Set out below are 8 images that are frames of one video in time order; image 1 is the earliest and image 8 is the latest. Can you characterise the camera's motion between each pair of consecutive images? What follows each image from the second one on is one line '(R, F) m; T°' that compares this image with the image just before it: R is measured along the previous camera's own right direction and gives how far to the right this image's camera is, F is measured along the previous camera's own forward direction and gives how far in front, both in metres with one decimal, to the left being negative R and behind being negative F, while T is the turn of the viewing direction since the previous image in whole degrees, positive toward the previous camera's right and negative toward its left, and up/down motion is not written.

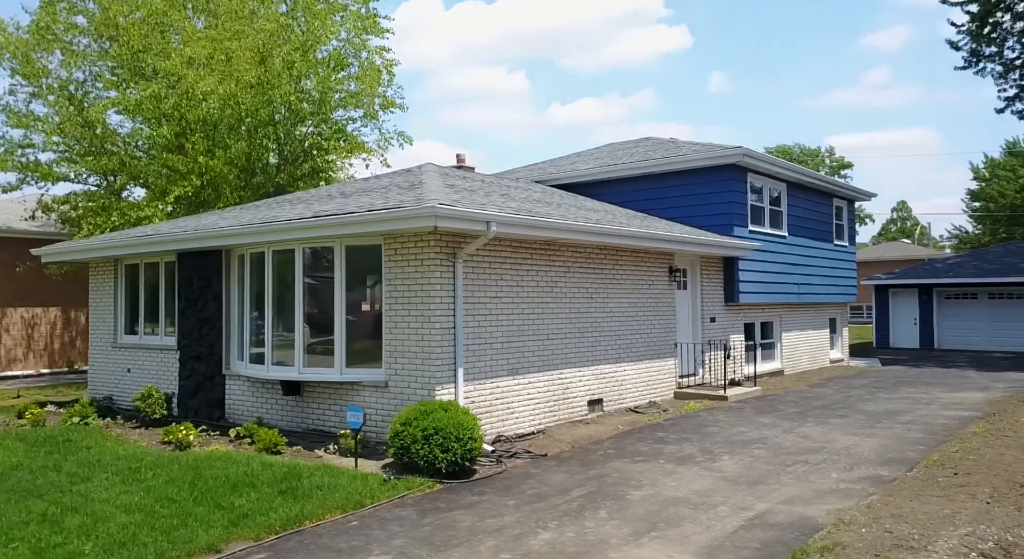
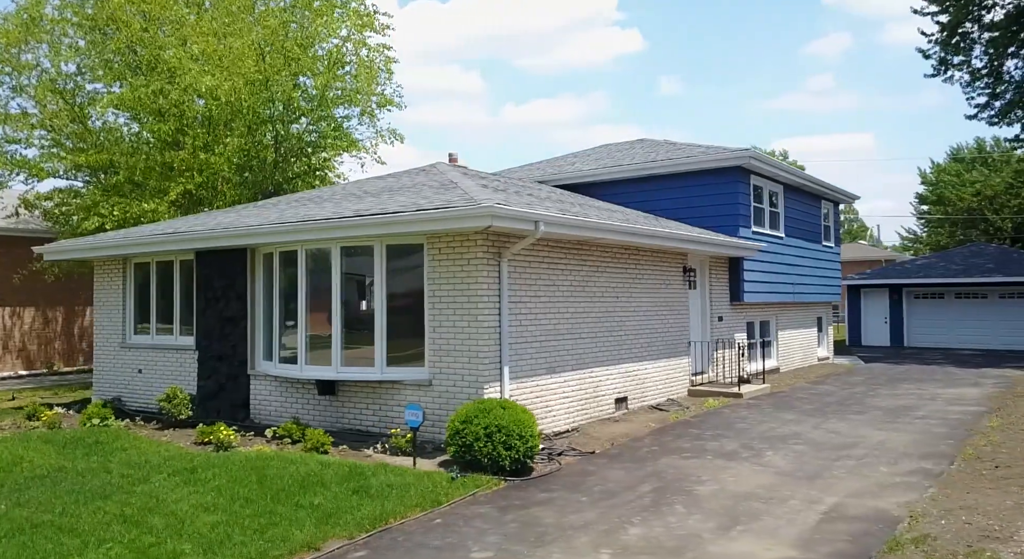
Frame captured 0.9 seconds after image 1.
(-1.0, 0.0) m; +3°
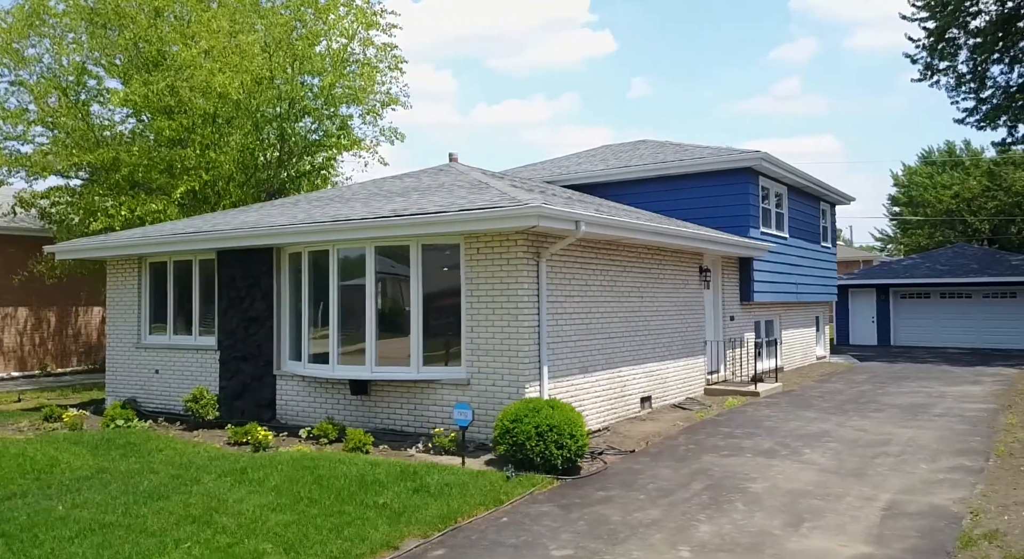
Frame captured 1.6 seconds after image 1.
(-0.7, 0.0) m; +2°
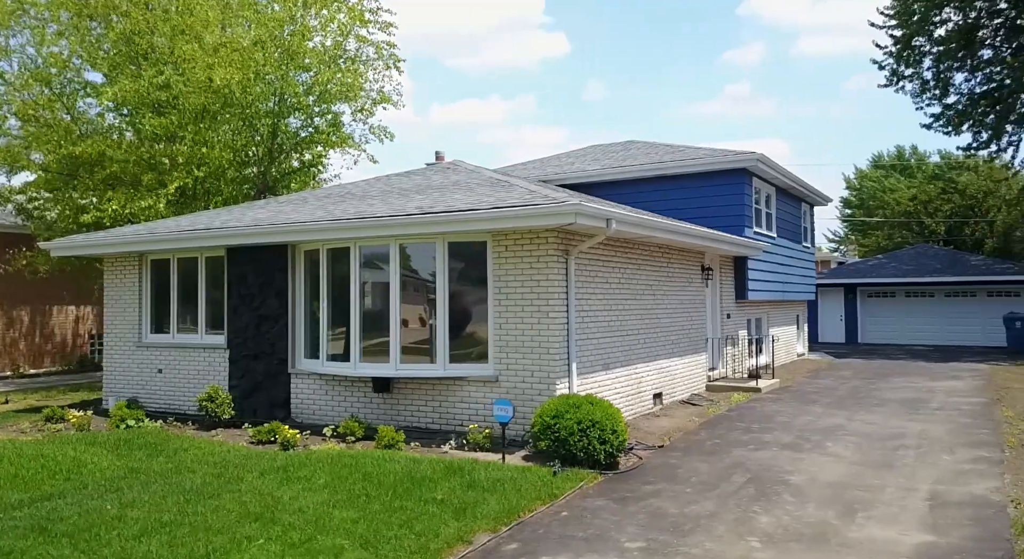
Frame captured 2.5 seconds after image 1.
(-0.8, 0.0) m; +3°
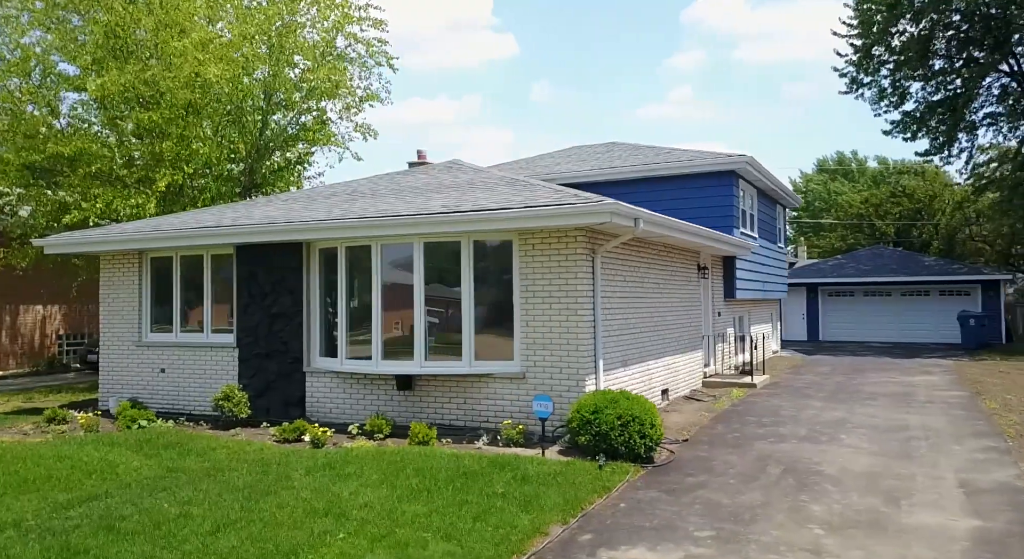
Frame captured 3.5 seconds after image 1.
(-0.9, -0.1) m; +4°
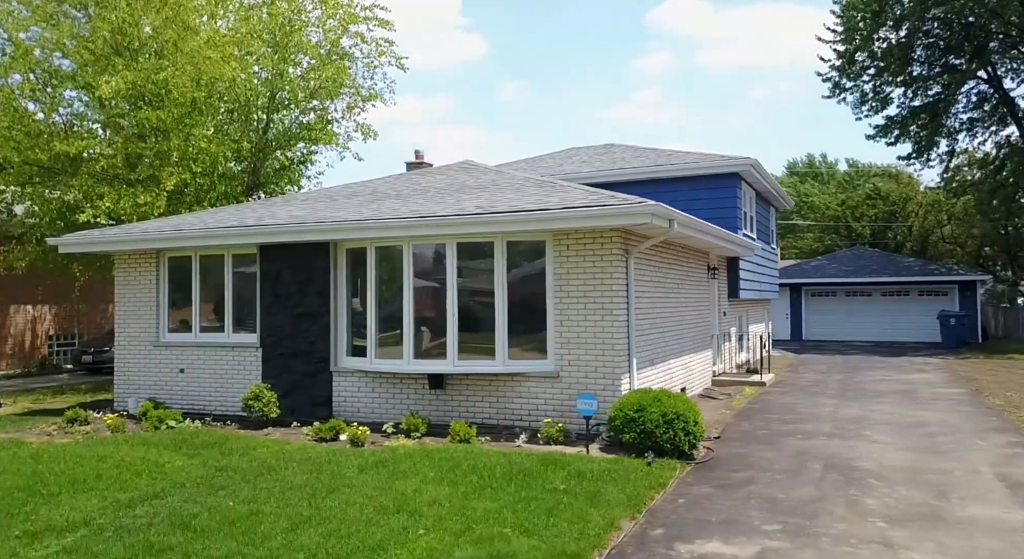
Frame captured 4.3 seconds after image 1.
(-0.7, -0.1) m; +2°
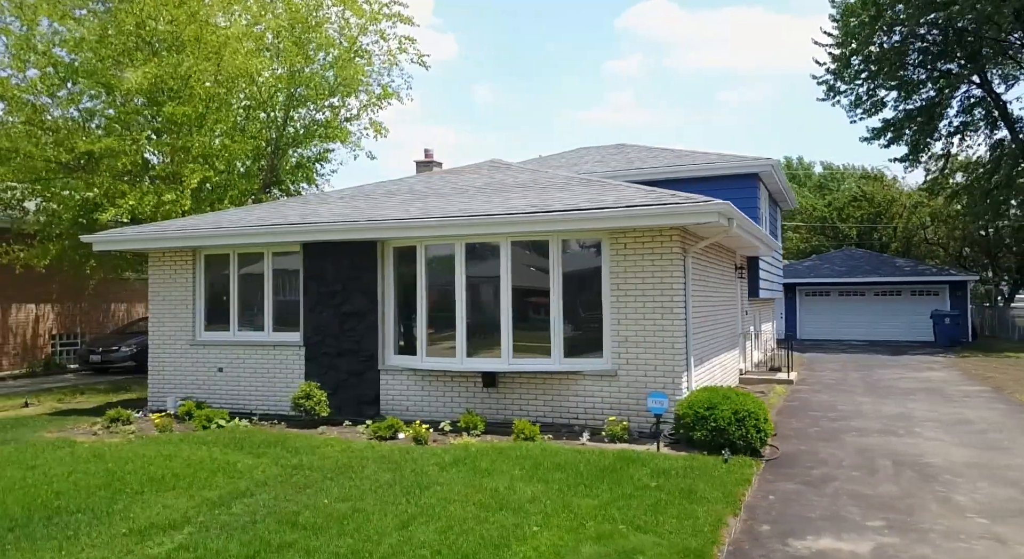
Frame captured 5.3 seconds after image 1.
(-1.0, 0.0) m; +2°
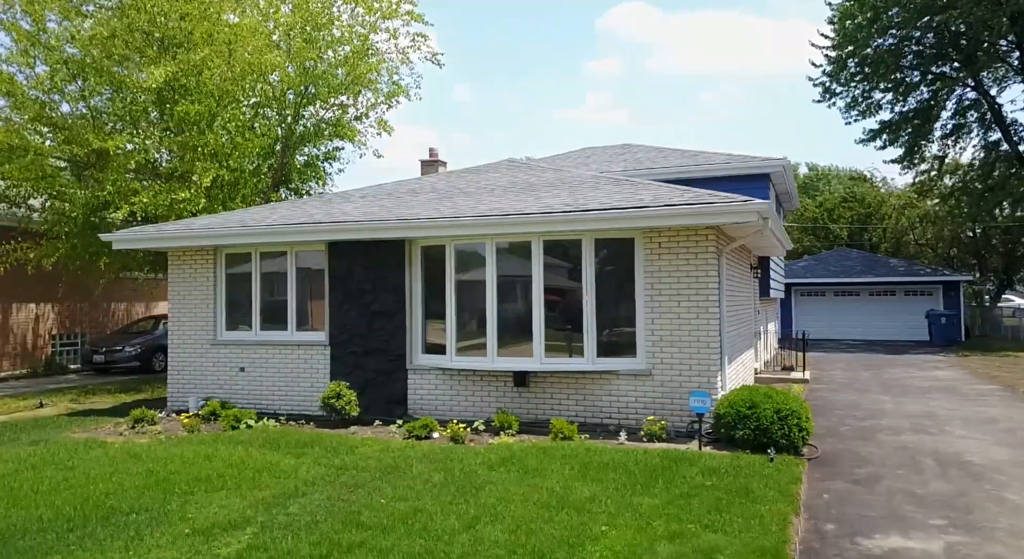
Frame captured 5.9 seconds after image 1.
(-0.6, 0.0) m; +1°
